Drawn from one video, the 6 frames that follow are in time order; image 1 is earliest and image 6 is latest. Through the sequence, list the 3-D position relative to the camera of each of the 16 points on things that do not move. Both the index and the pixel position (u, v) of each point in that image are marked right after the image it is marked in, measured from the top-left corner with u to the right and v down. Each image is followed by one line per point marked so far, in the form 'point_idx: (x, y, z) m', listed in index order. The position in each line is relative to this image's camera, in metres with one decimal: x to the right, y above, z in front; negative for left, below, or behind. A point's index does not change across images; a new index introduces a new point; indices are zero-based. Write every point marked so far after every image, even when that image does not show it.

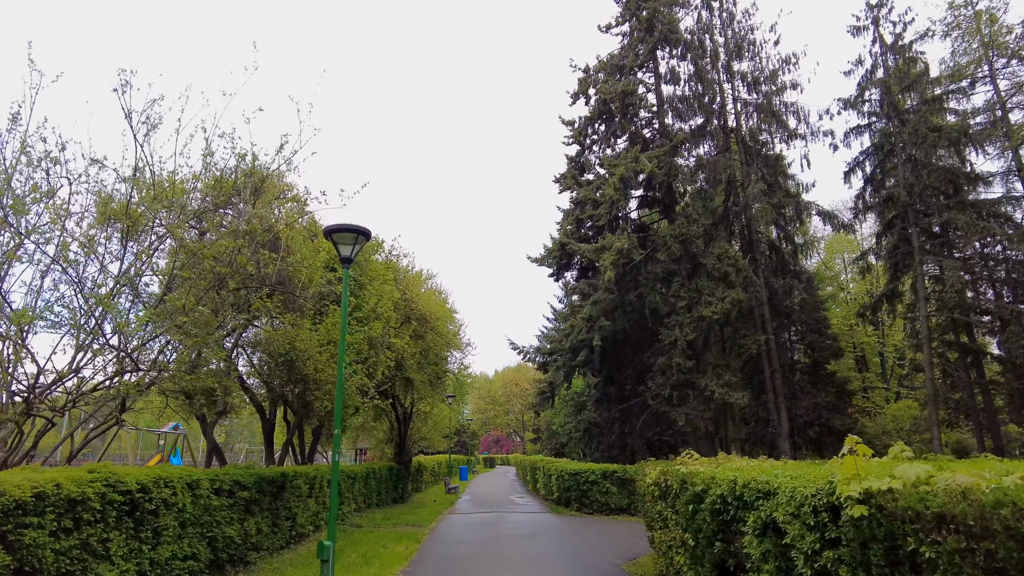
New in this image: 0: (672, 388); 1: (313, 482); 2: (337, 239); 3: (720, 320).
0: (+4.9, -3.1, +19.6) m
1: (-3.9, -3.7, +12.2) m
2: (-2.3, +0.7, +8.1) m
3: (+6.5, -1.0, +19.8) m
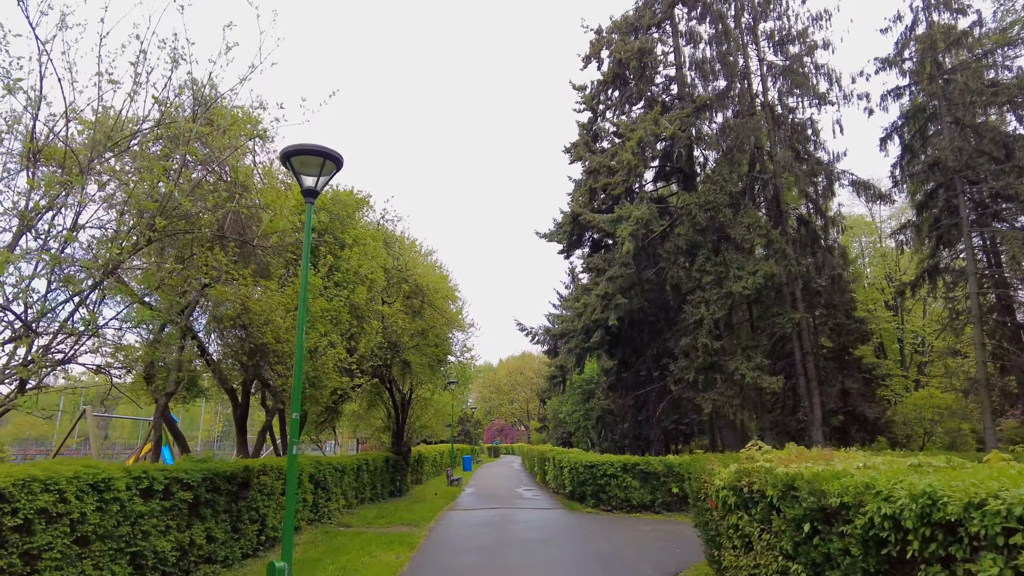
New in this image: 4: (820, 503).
0: (+5.2, -2.3, +17.8) m
1: (-3.7, -3.1, +10.5) m
2: (-2.1, +1.2, +6.3) m
3: (+6.7, -0.2, +17.9) m
4: (+1.9, -1.3, +3.9) m
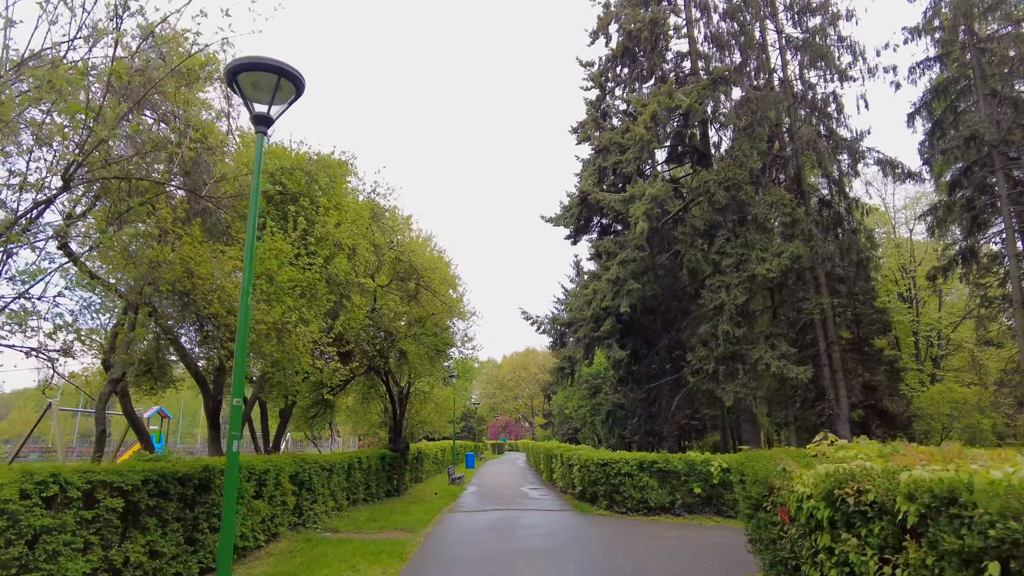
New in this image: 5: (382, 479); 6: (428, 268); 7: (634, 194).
0: (+5.3, -1.9, +16.5) m
1: (-3.6, -2.7, +9.2) m
2: (-2.1, +1.6, +5.0) m
3: (+6.8, +0.2, +16.5) m
4: (+2.0, -1.0, +2.6) m
5: (-3.6, -5.2, +17.5) m
6: (-2.1, +0.5, +15.8) m
7: (+3.4, +2.6, +17.8) m
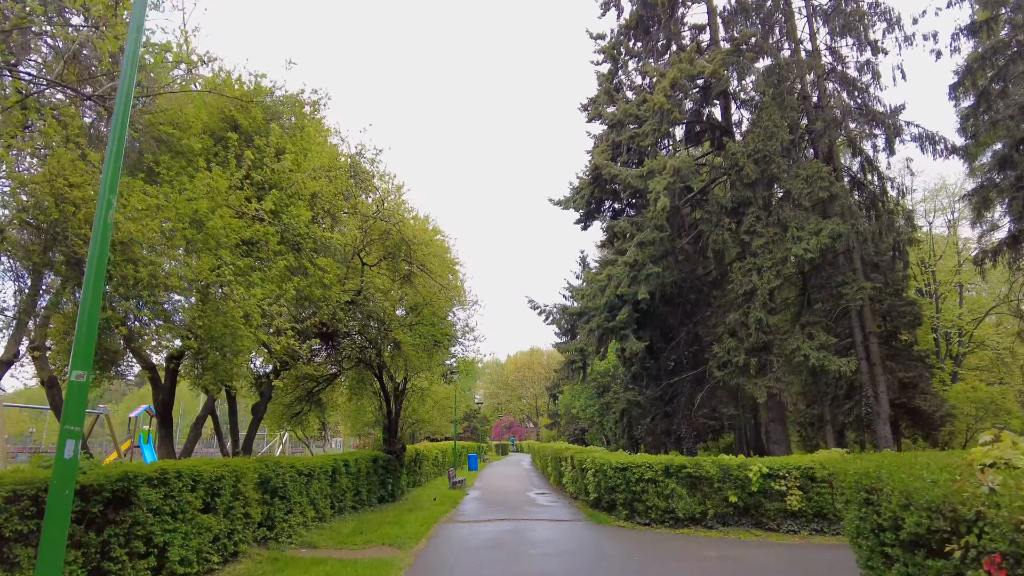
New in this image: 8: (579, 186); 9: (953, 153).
0: (+5.4, -1.5, +14.7) m
1: (-3.5, -2.3, +7.5) m
2: (-2.0, +2.0, +3.3) m
3: (+7.0, +0.6, +14.8) m
4: (+2.0, -0.6, +0.9) m
5: (-3.4, -4.8, +15.9) m
6: (-1.9, +0.9, +14.1) m
7: (+3.6, +3.0, +16.1) m
8: (+2.0, +3.1, +19.3) m
9: (+13.3, +4.1, +19.2) m
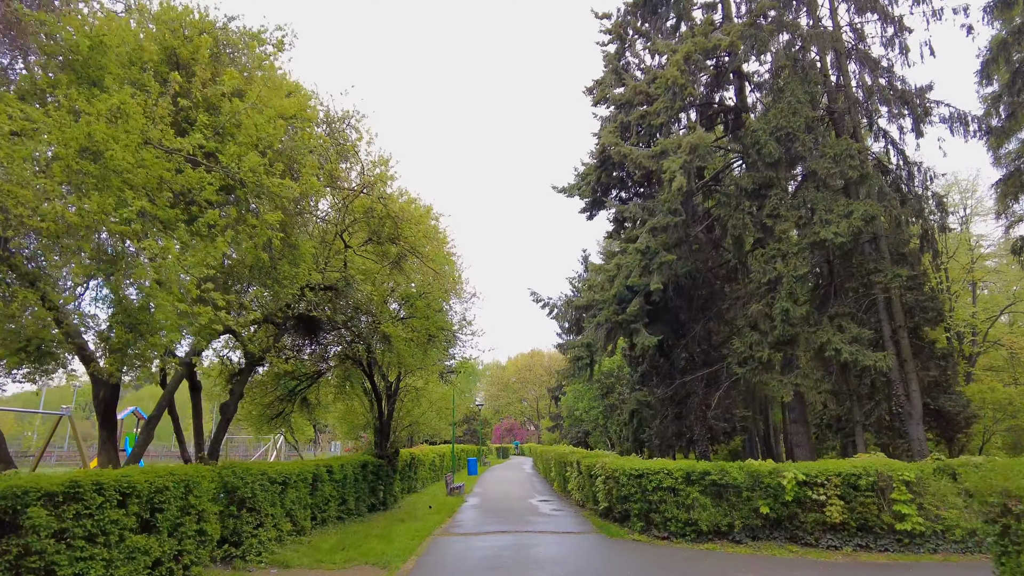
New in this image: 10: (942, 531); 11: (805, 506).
0: (+5.5, -1.3, +13.4) m
1: (-3.5, -2.1, +6.2) m
2: (-2.0, +2.3, +2.0) m
3: (+7.0, +0.8, +13.5) m
4: (+2.0, -0.3, -0.4) m
5: (-3.4, -4.6, +14.6) m
6: (-1.9, +1.1, +12.9) m
7: (+3.6, +3.3, +14.8) m
8: (+2.1, +3.3, +18.0) m
9: (+13.3, +4.3, +17.9) m
10: (+6.1, -3.5, +9.0) m
11: (+4.4, -3.3, +9.5) m
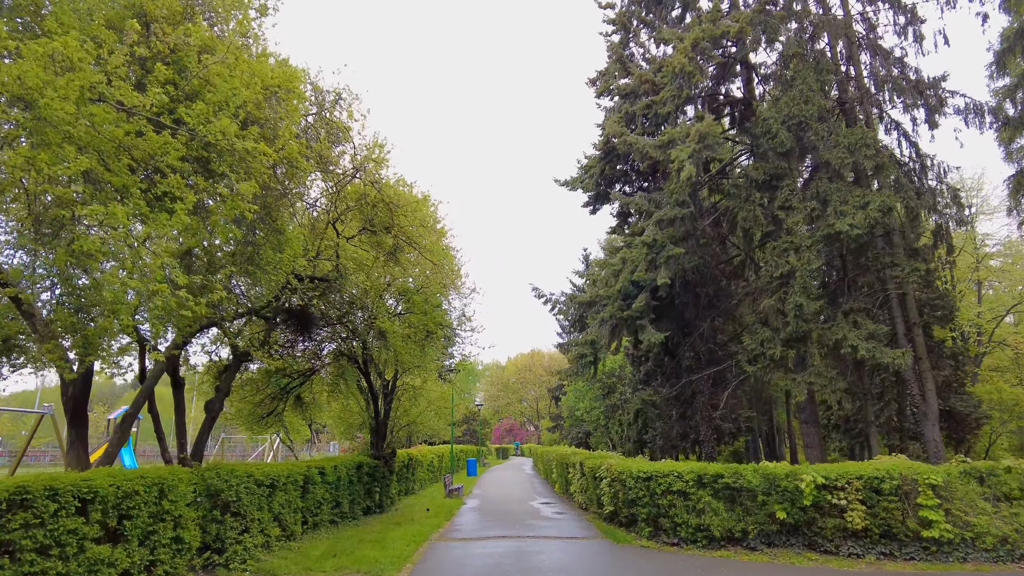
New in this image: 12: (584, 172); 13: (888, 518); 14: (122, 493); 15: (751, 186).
0: (+5.5, -1.1, +12.9) m
1: (-3.5, -1.9, +5.7) m
2: (-2.0, +2.4, +1.5) m
3: (+7.0, +0.9, +12.9) m
4: (+2.1, -0.1, -0.9) m
5: (-3.3, -4.5, +14.0) m
6: (-1.9, +1.2, +12.3) m
7: (+3.6, +3.4, +14.3) m
8: (+2.1, +3.4, +17.5) m
9: (+13.3, +4.4, +17.4) m
10: (+6.1, -3.3, +8.5) m
11: (+4.4, -3.2, +9.0) m
12: (+2.0, +3.3, +18.1) m
13: (+5.1, -3.1, +8.7) m
14: (-3.5, -1.8, +5.7) m
15: (+5.3, +2.3, +14.2) m
